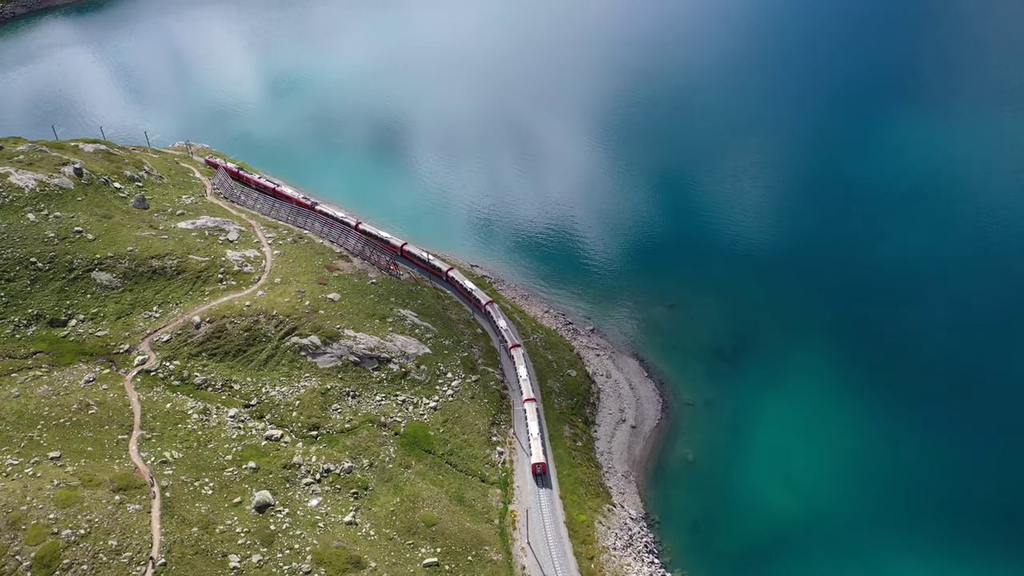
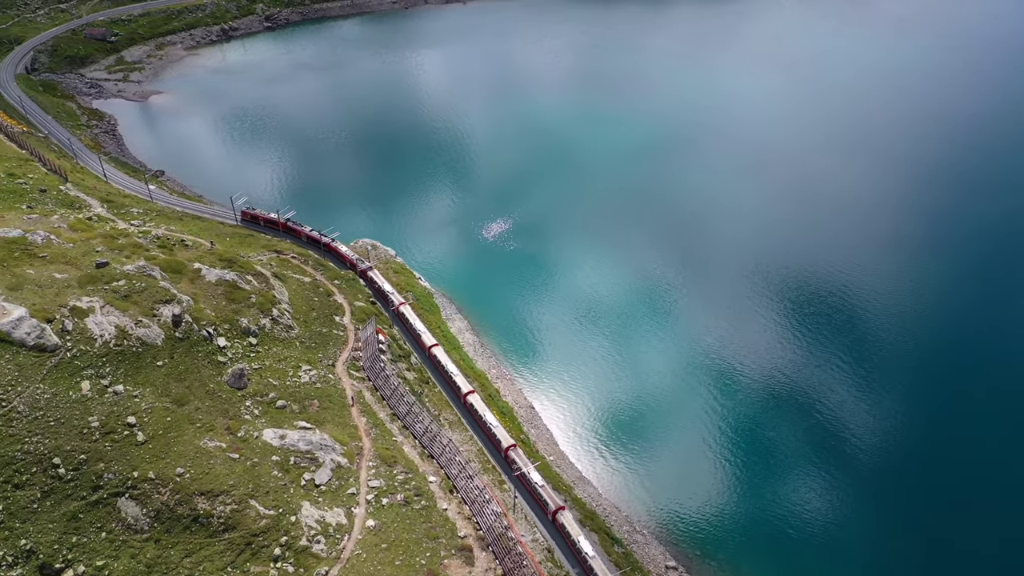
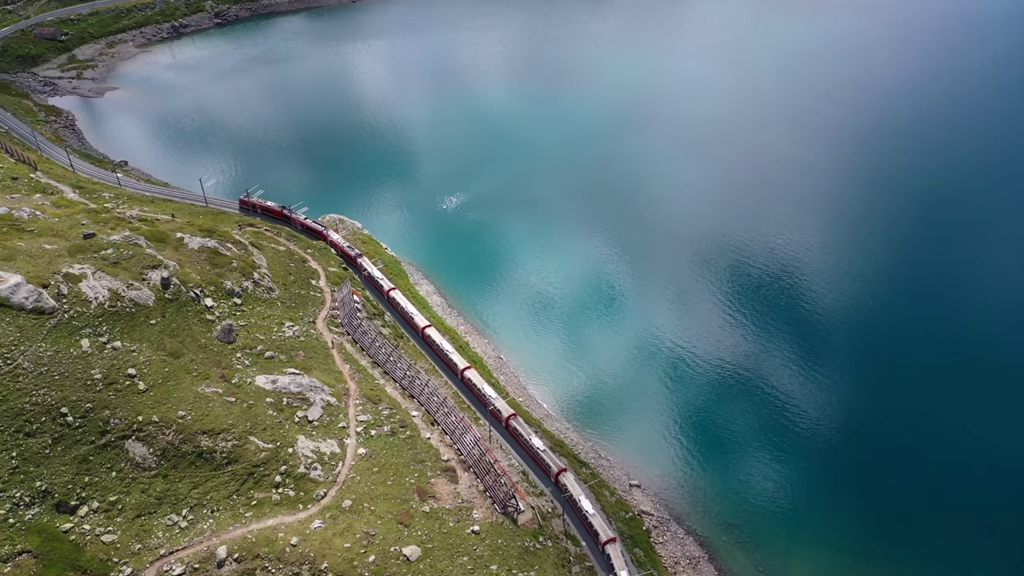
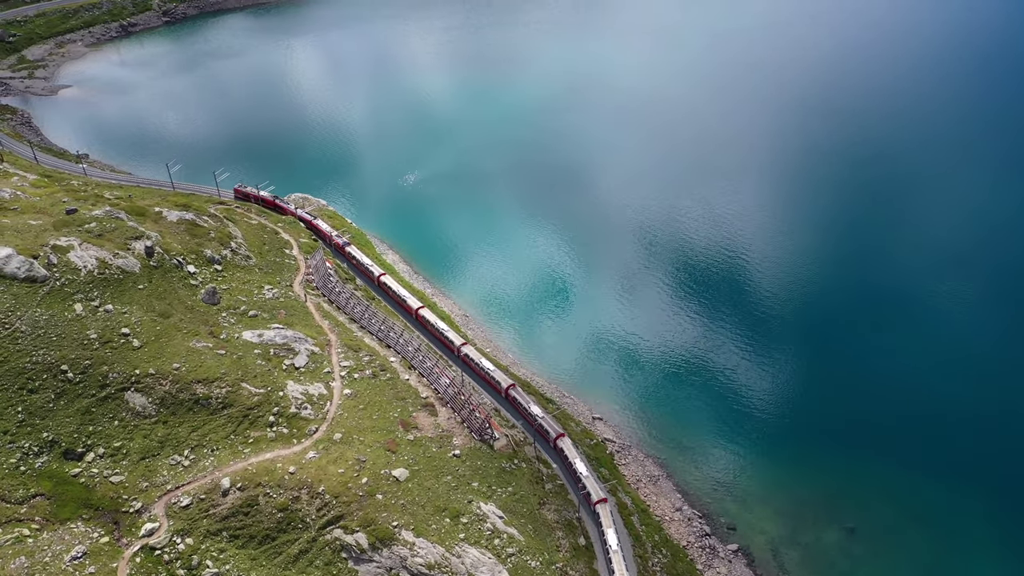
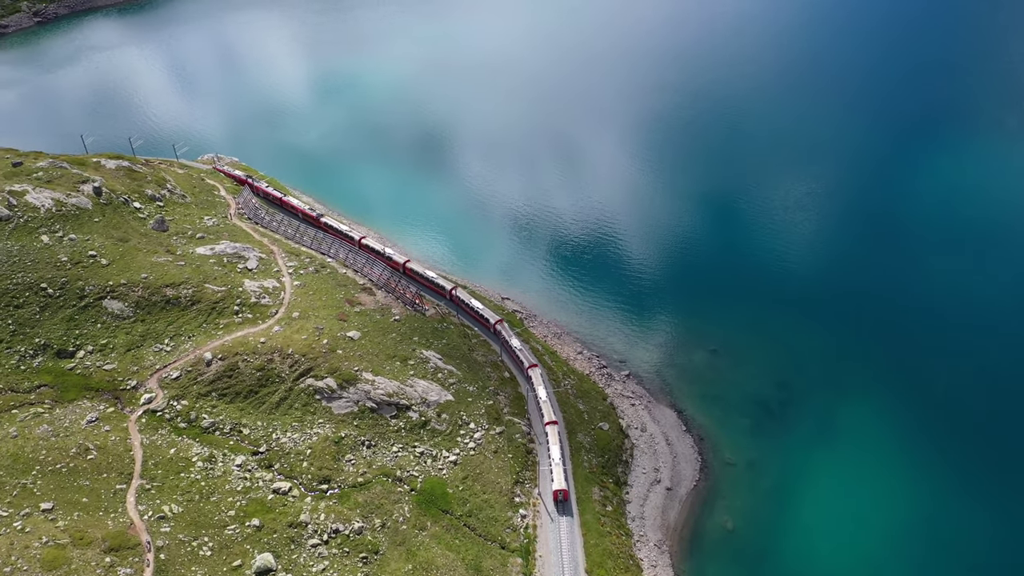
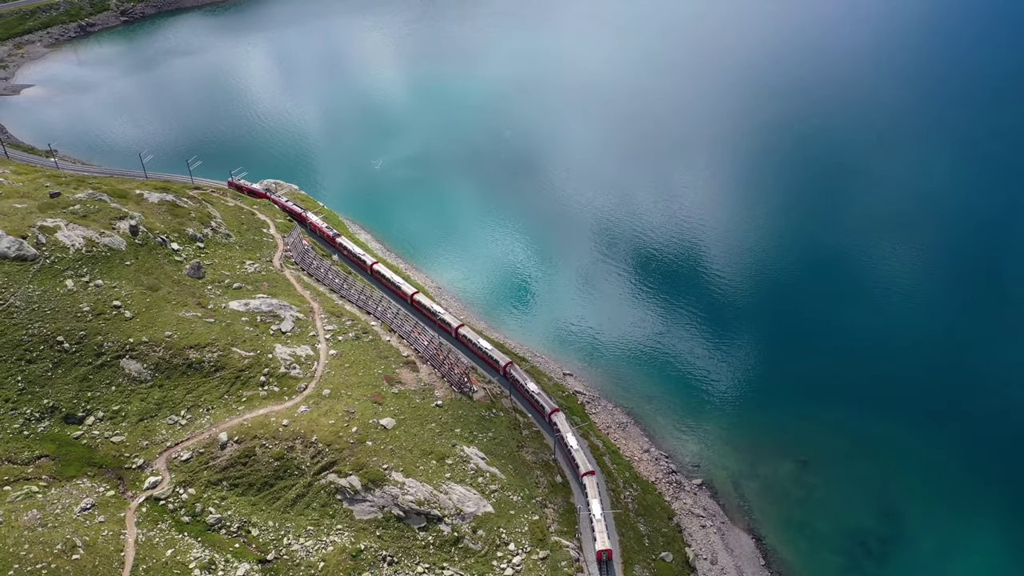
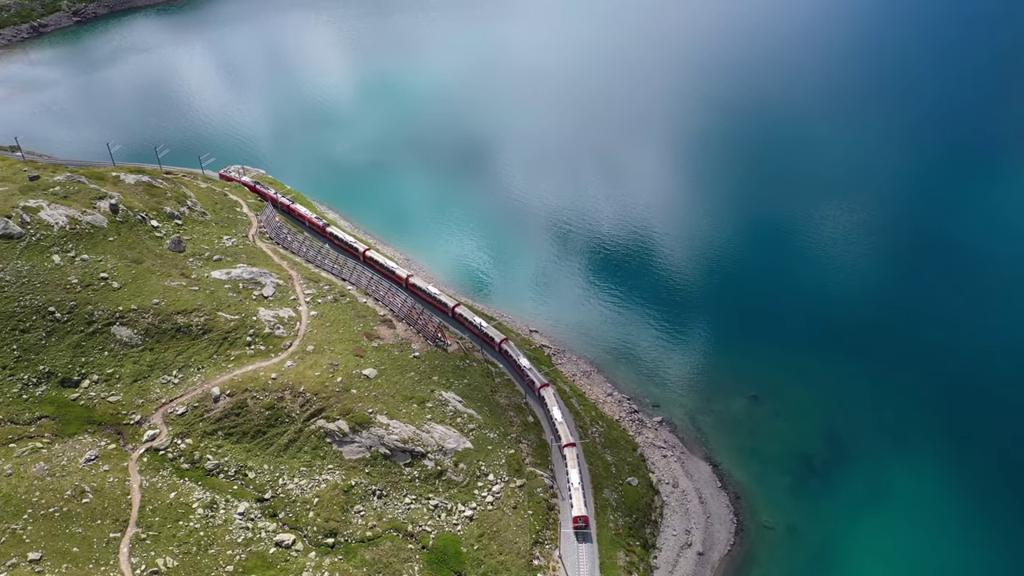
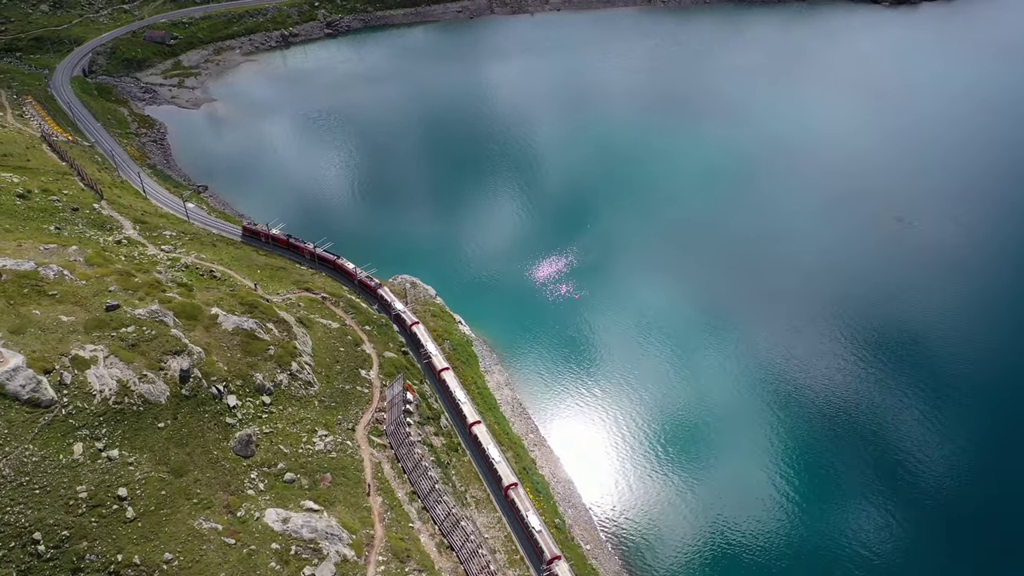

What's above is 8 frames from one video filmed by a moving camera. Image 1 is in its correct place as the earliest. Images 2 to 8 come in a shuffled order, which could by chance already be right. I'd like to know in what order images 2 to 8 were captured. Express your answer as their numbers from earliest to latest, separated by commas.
5, 7, 6, 4, 3, 2, 8
